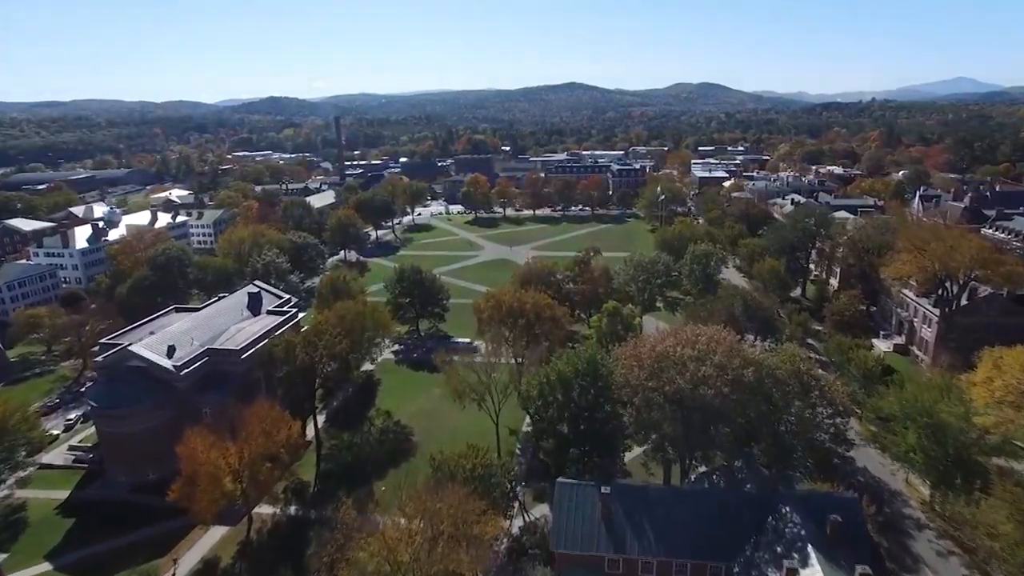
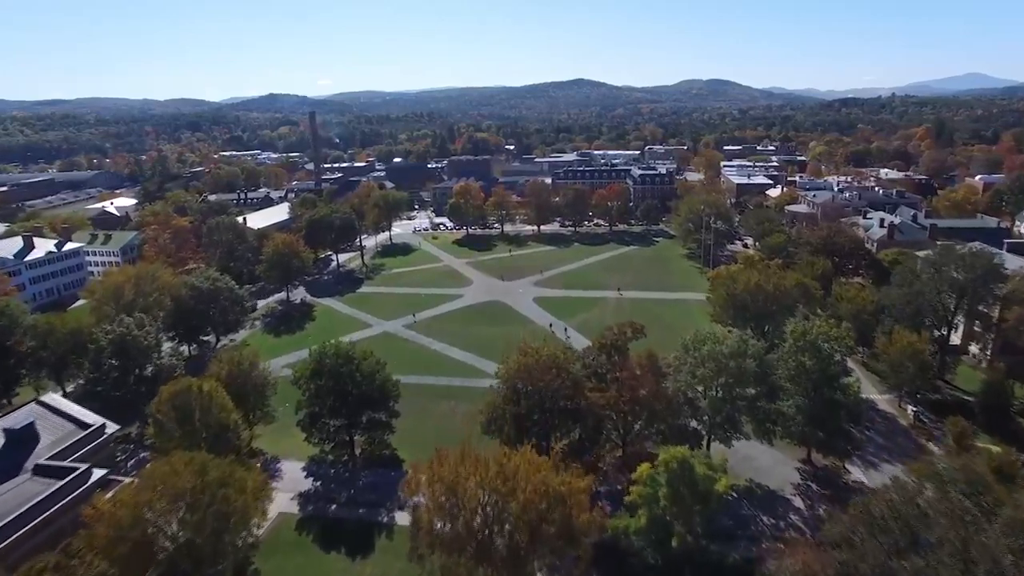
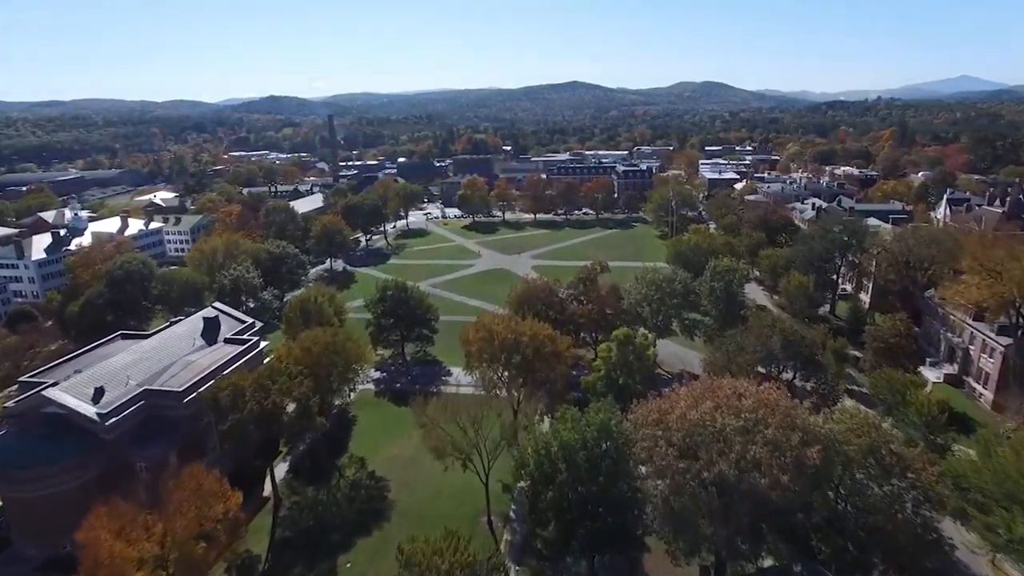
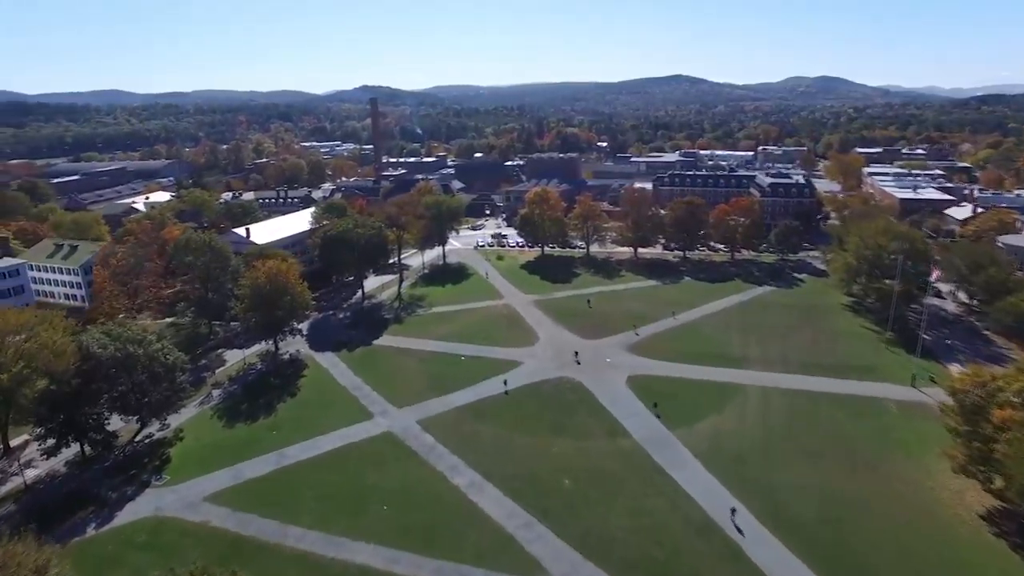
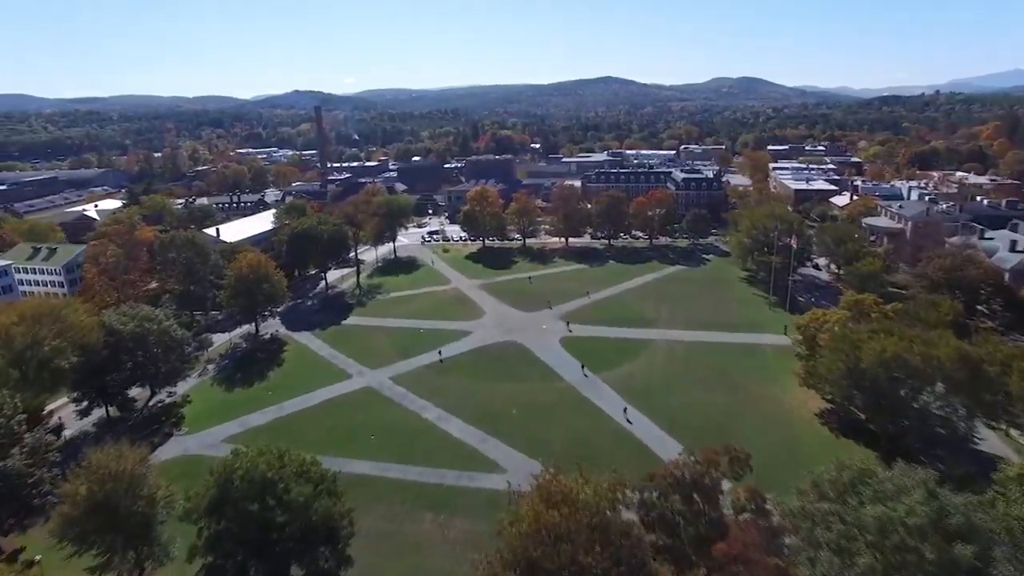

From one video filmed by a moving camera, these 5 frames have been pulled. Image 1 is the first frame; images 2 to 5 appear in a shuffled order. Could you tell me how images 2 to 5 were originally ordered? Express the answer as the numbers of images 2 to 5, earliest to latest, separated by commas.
3, 2, 5, 4
